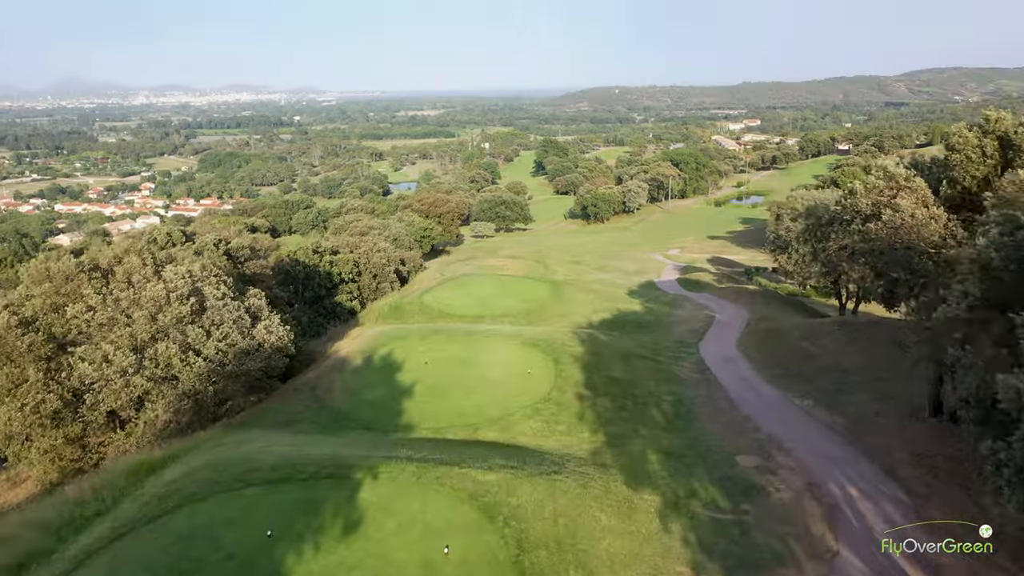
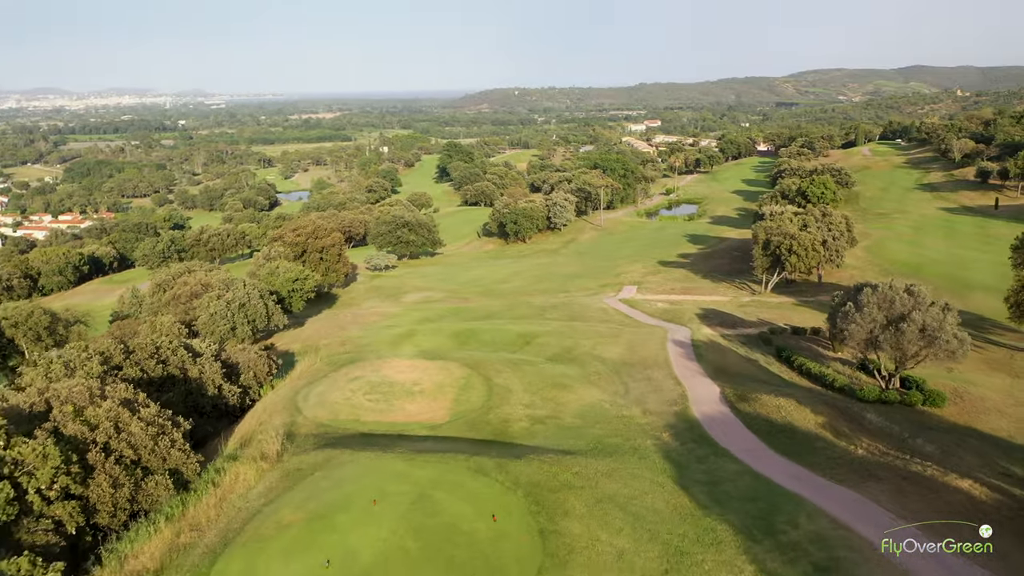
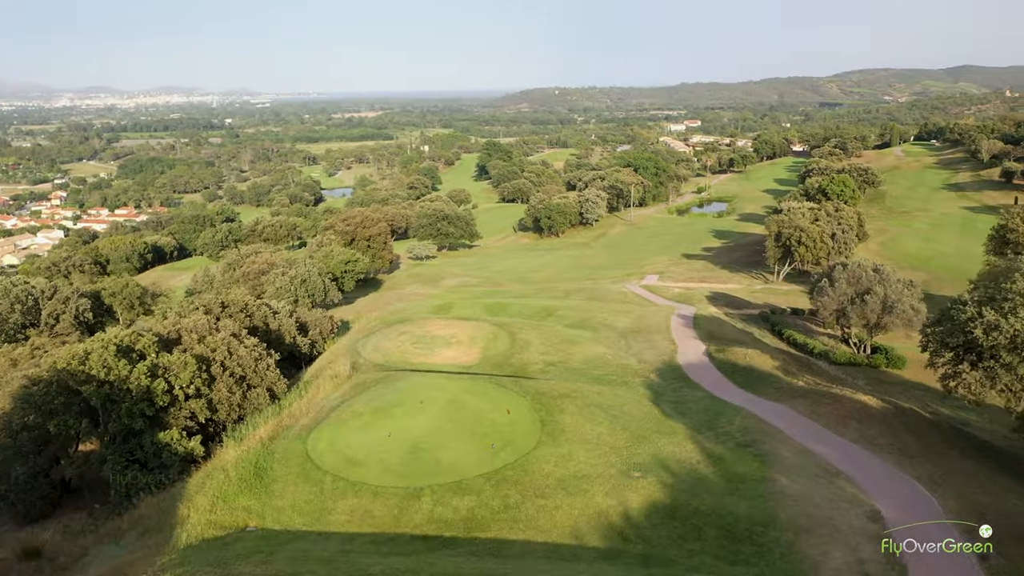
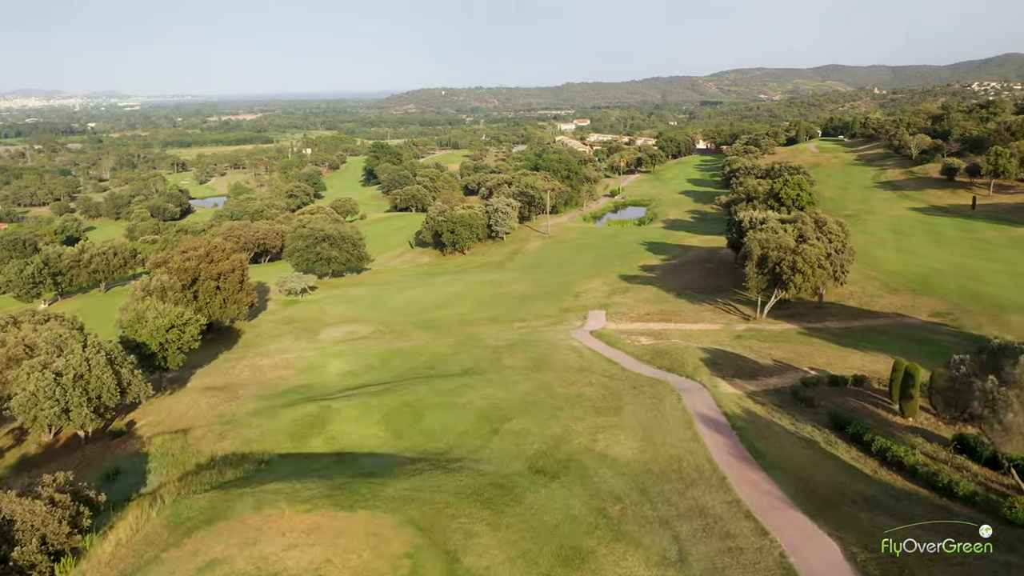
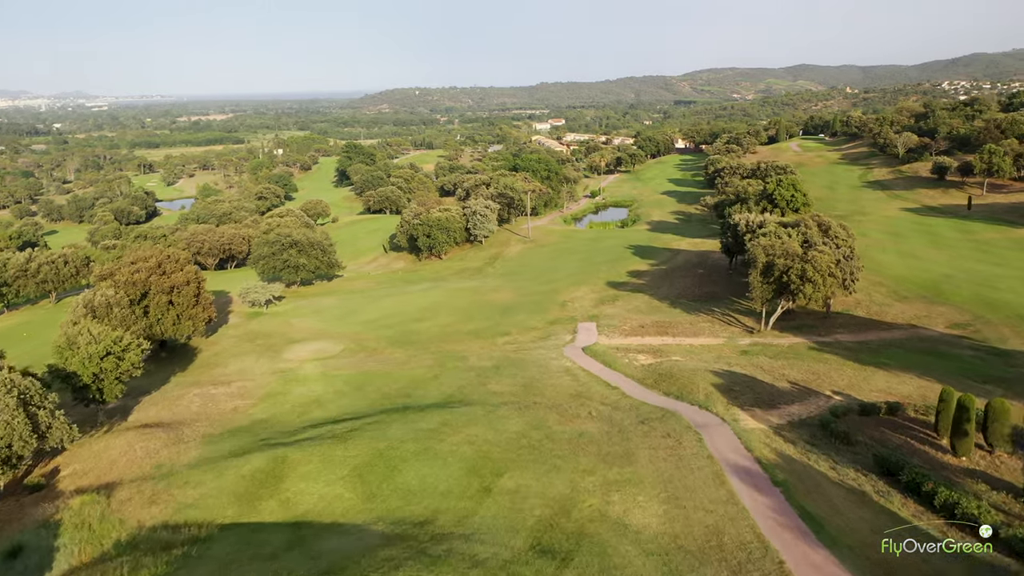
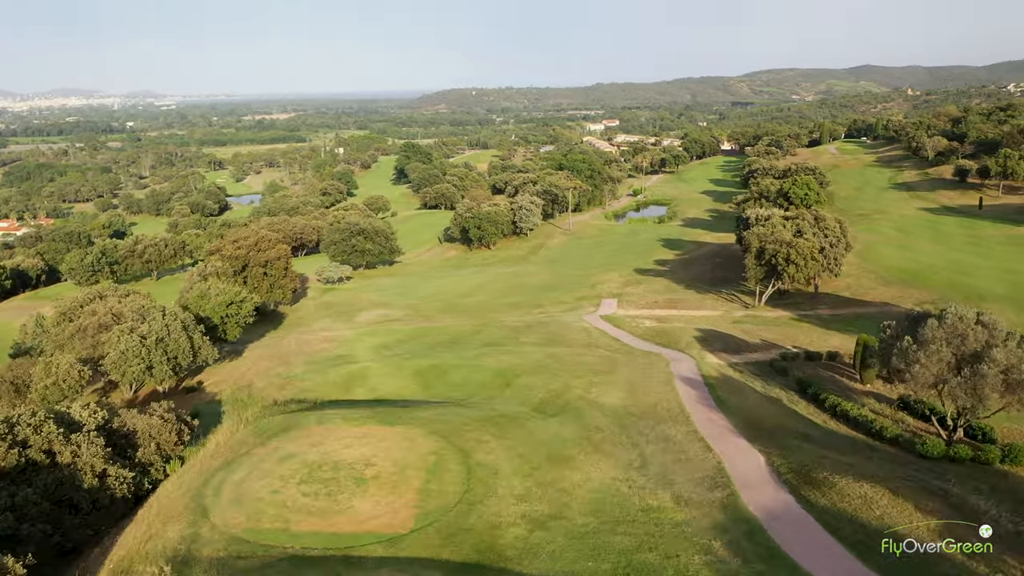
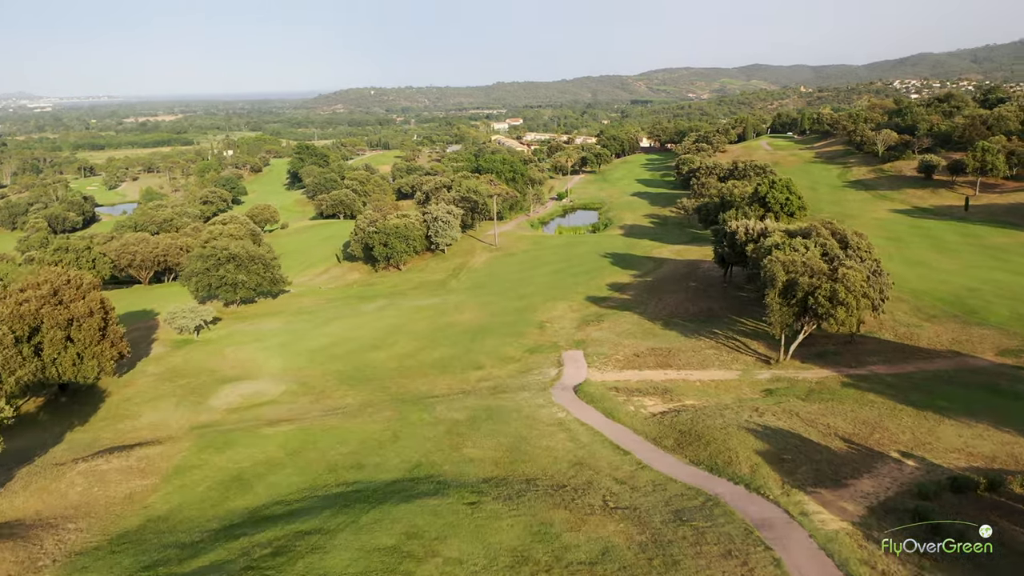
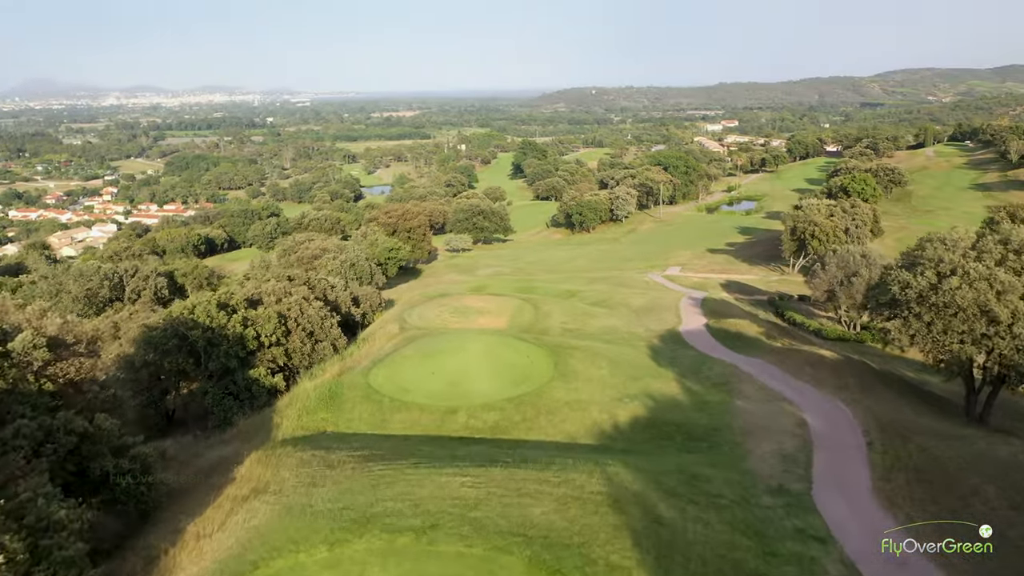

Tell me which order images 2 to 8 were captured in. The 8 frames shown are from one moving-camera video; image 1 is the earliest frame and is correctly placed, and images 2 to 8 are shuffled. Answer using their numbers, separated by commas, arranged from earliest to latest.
8, 3, 2, 6, 4, 5, 7
